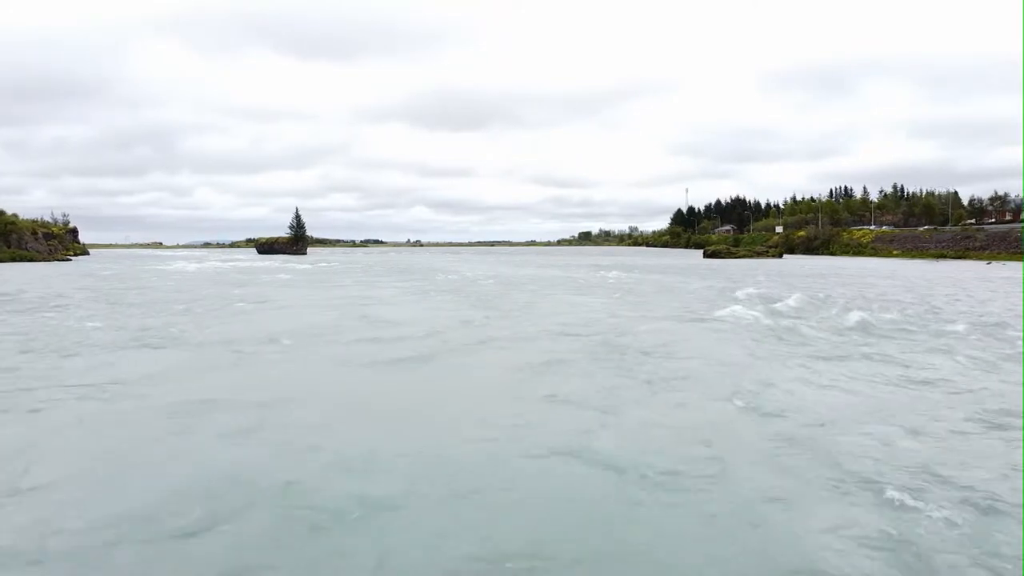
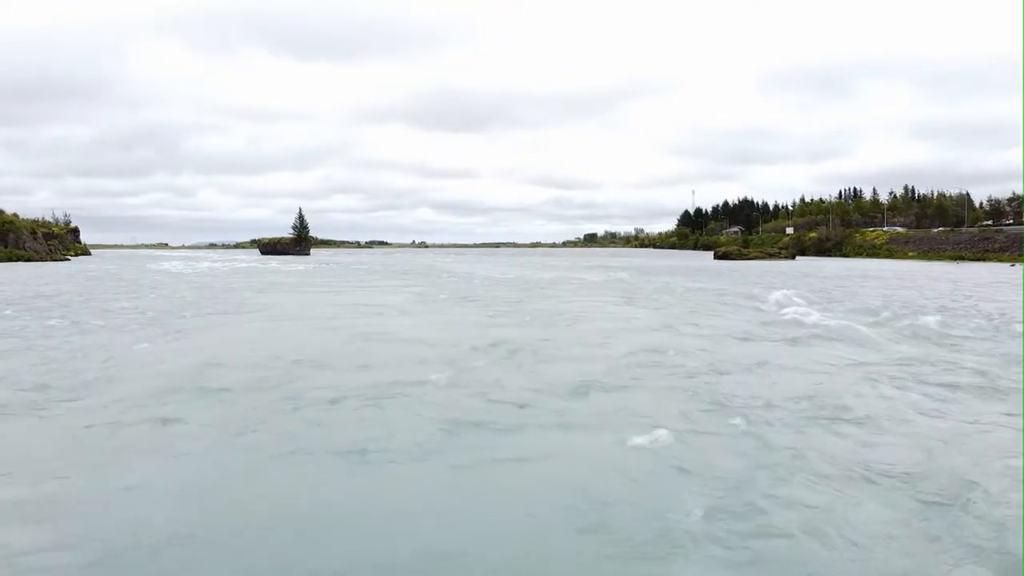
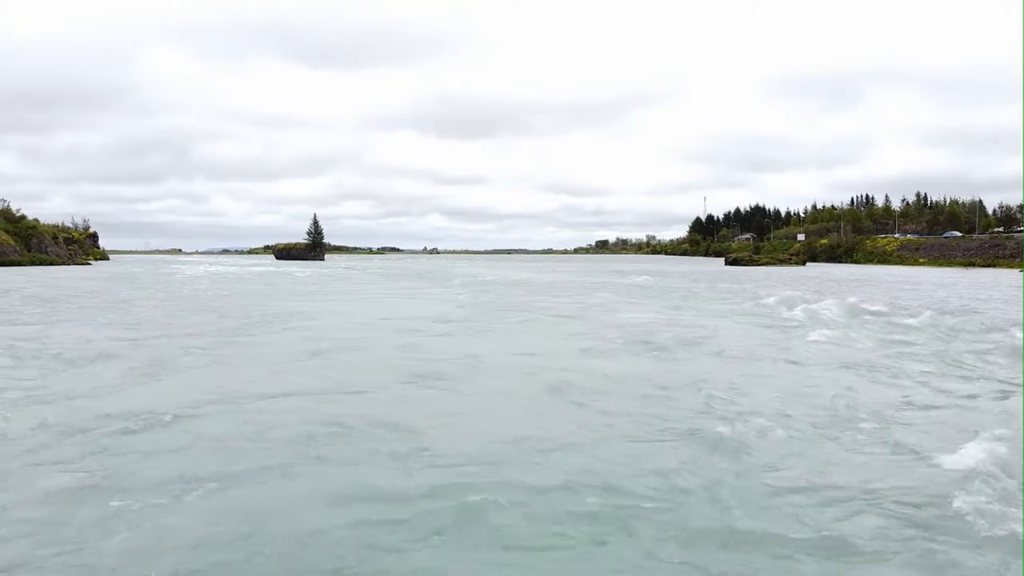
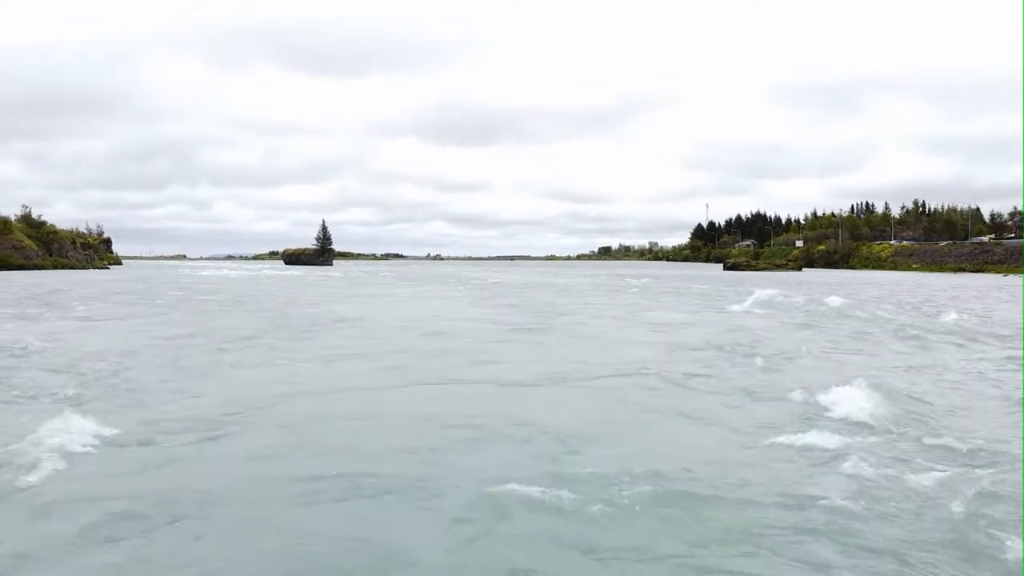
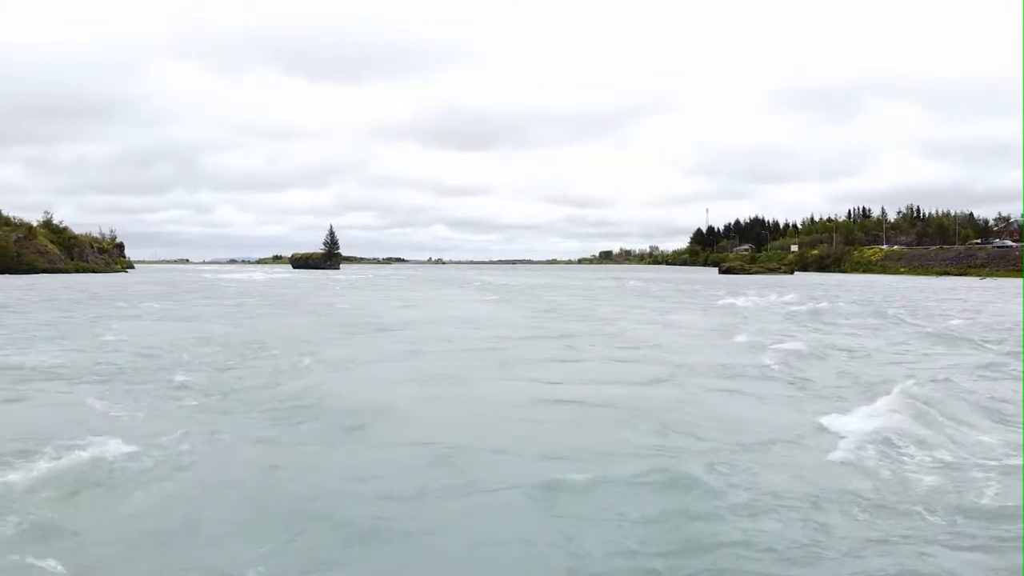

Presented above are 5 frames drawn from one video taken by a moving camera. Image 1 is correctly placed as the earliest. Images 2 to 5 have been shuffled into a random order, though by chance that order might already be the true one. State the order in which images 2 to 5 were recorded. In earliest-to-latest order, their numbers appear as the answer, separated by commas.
2, 3, 4, 5
